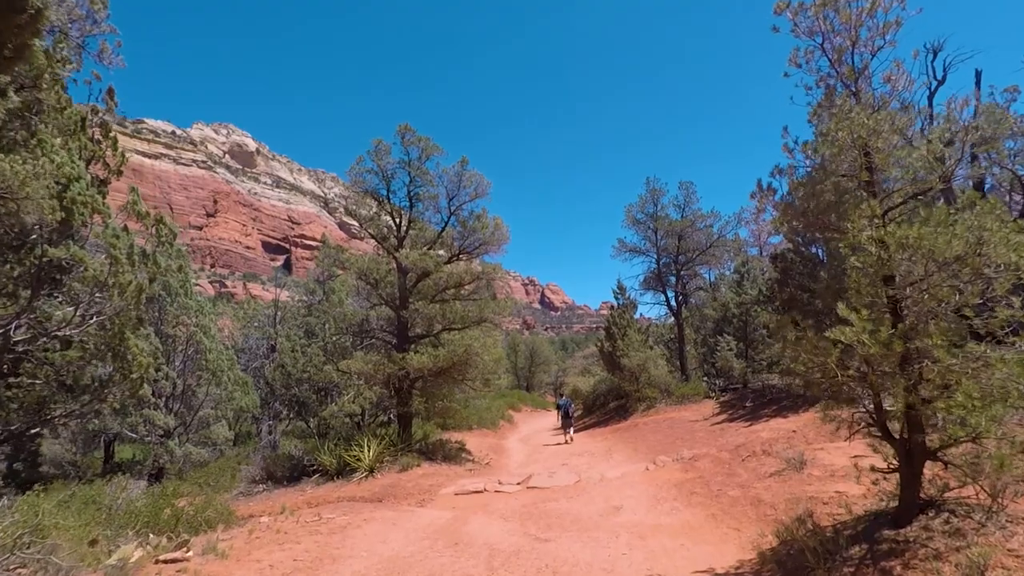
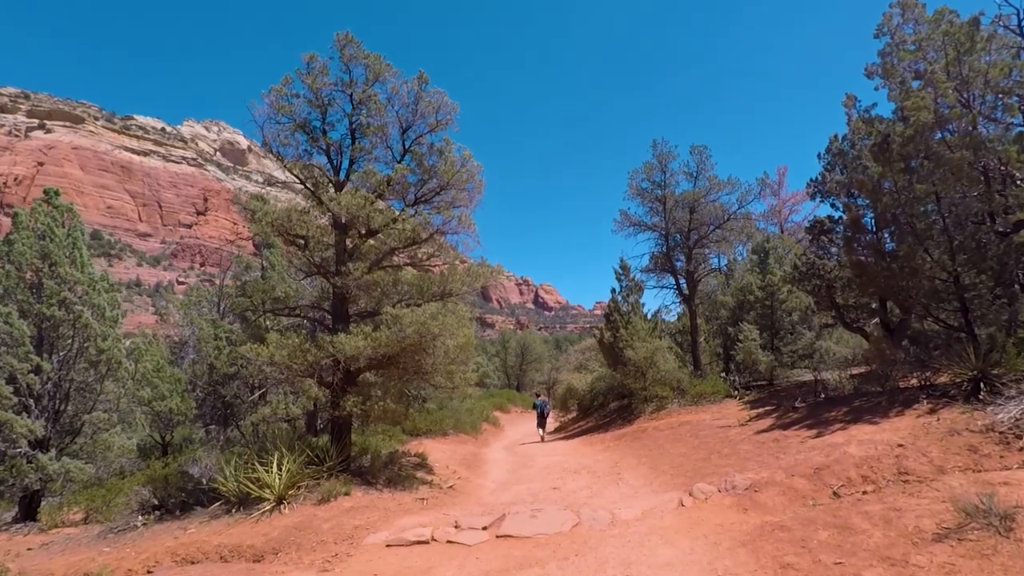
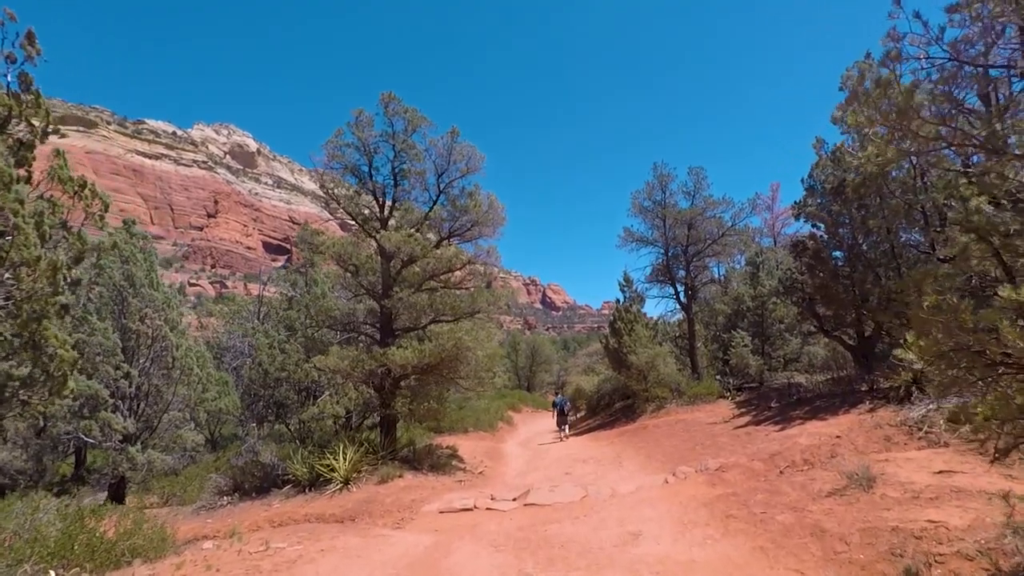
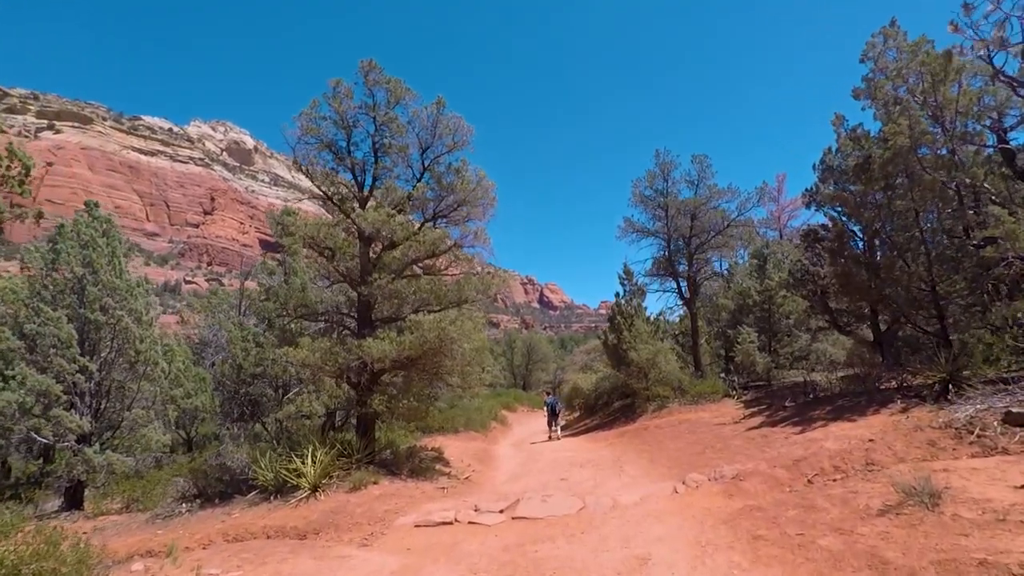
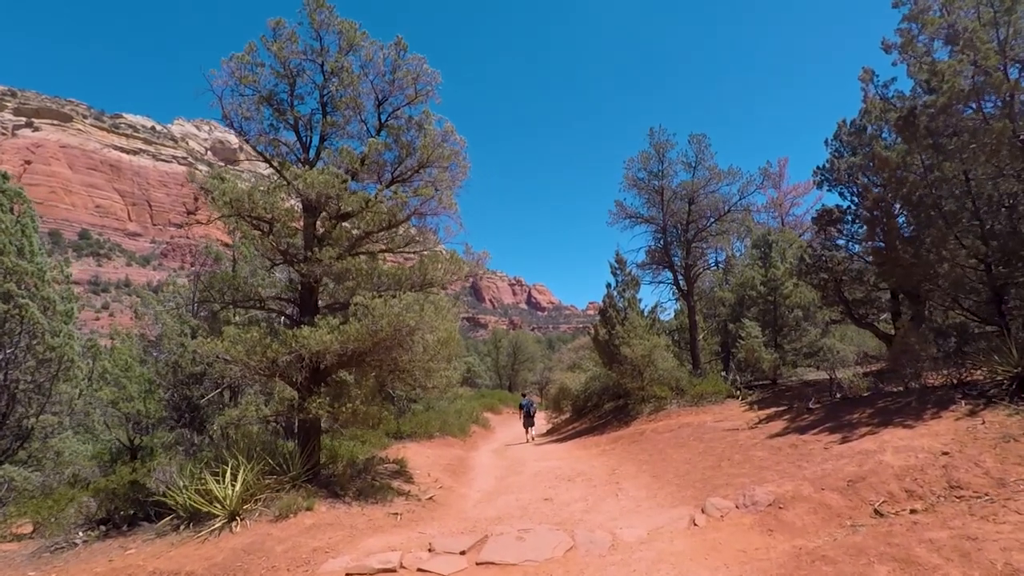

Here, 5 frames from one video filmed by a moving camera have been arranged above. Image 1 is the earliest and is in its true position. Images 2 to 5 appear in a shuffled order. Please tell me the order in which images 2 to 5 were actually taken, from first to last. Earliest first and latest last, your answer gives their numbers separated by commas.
3, 4, 2, 5
